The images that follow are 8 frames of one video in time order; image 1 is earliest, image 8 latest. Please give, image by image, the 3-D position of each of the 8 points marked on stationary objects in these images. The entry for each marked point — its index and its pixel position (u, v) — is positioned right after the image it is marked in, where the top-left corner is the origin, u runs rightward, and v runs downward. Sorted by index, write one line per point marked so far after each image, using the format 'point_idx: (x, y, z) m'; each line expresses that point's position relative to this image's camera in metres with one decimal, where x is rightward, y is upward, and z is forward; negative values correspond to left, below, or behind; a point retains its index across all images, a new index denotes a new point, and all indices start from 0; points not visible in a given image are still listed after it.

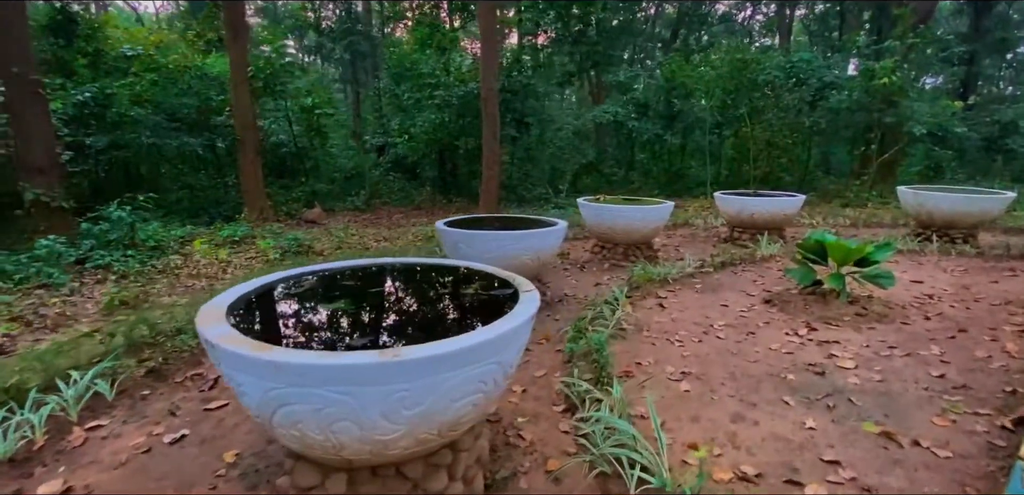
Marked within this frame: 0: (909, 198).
0: (+5.5, +0.7, +6.7) m
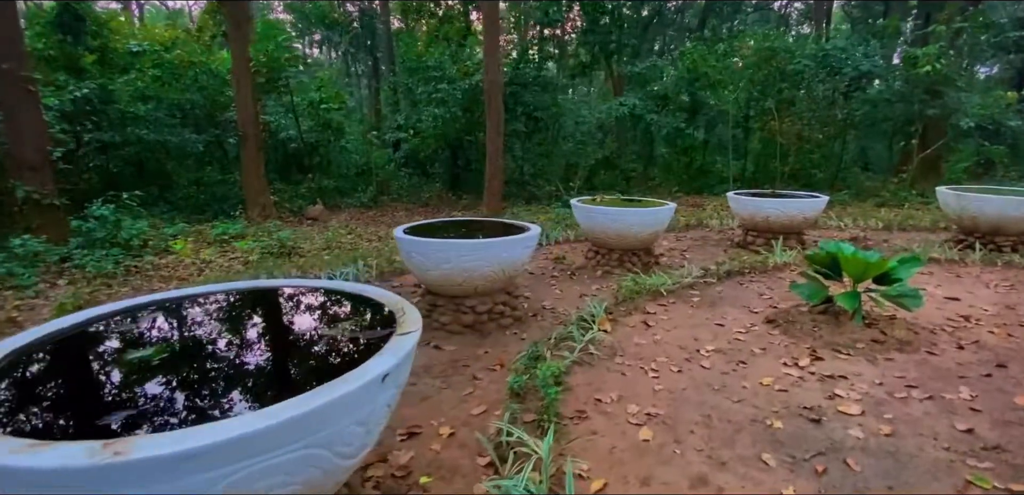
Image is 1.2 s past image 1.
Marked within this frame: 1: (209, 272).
0: (+5.4, +0.6, +5.9) m
1: (-3.6, -0.3, +5.7) m
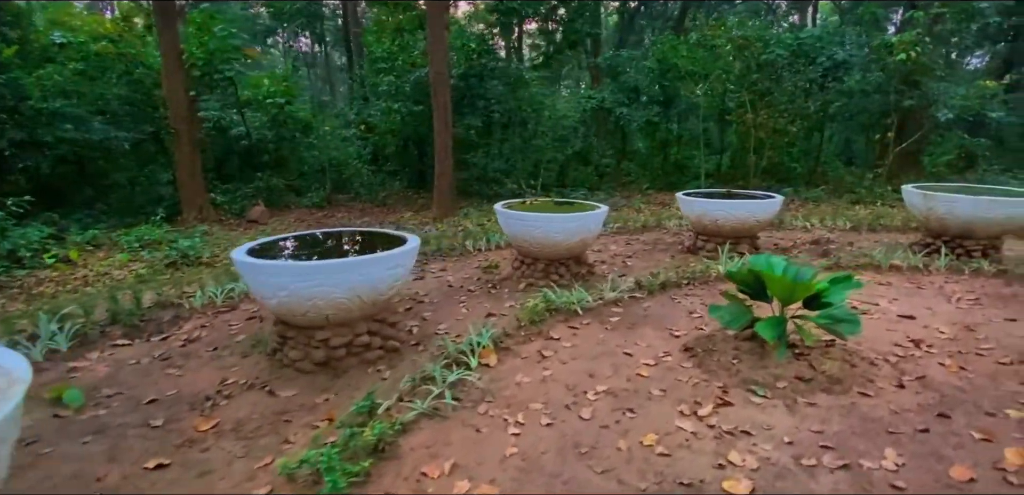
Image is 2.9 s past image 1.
0: (+4.5, +0.5, +5.4) m
1: (-4.4, -0.4, +5.1) m
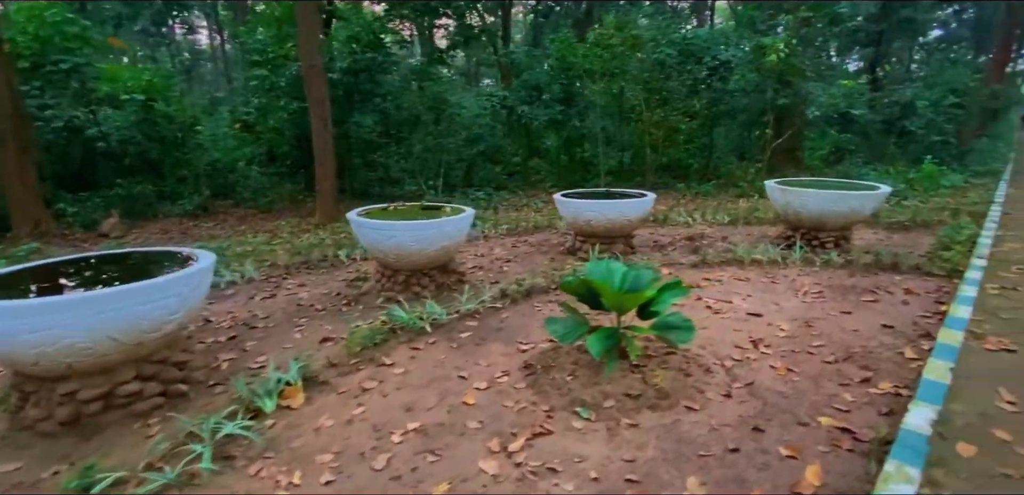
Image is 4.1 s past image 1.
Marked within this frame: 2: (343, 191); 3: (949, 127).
0: (+3.0, +0.6, +5.6) m
1: (-5.7, -0.7, +4.0) m
2: (-3.7, +1.2, +10.8) m
3: (+11.0, +3.0, +12.2) m
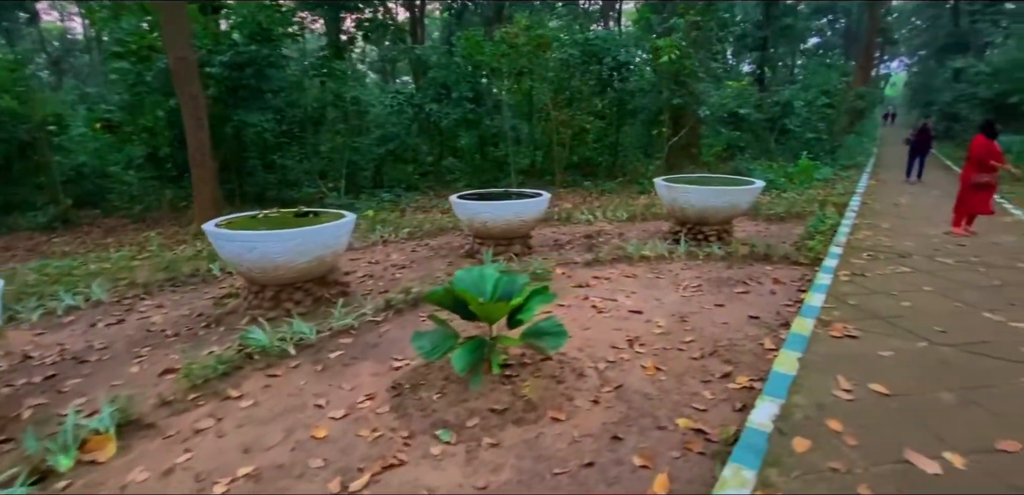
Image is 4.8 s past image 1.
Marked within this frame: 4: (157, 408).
0: (+1.8, +0.7, +5.7) m
1: (-6.6, -1.0, +3.0) m
2: (-5.7, +1.0, +9.9) m
3: (+8.5, +3.4, +13.5) m
4: (-1.9, -0.8, +2.6) m
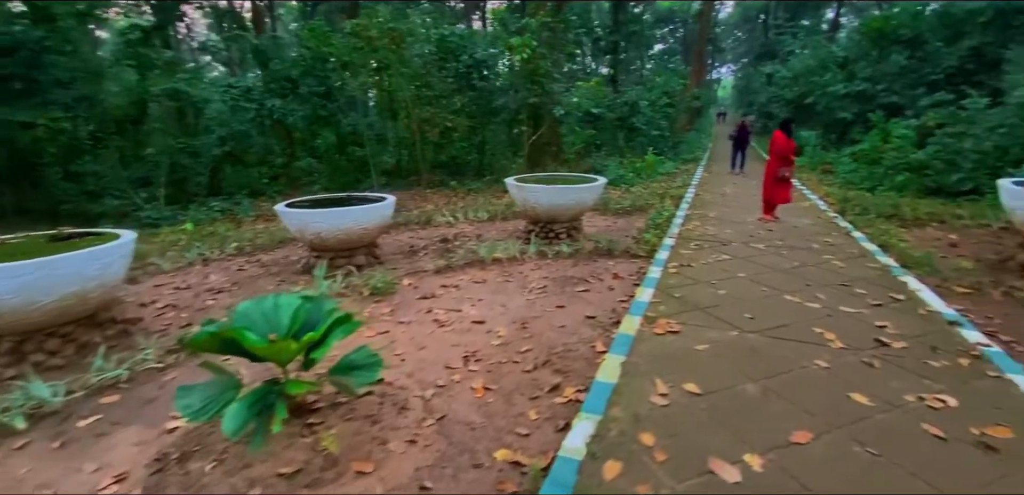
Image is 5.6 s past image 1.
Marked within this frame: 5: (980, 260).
0: (0.0, +0.7, +5.6) m
1: (-7.3, -1.5, +1.0) m
2: (-8.2, +0.5, +7.9) m
3: (+4.6, +3.8, +14.7) m
4: (-2.7, -1.1, +1.7) m
5: (+4.4, -0.1, +4.6) m
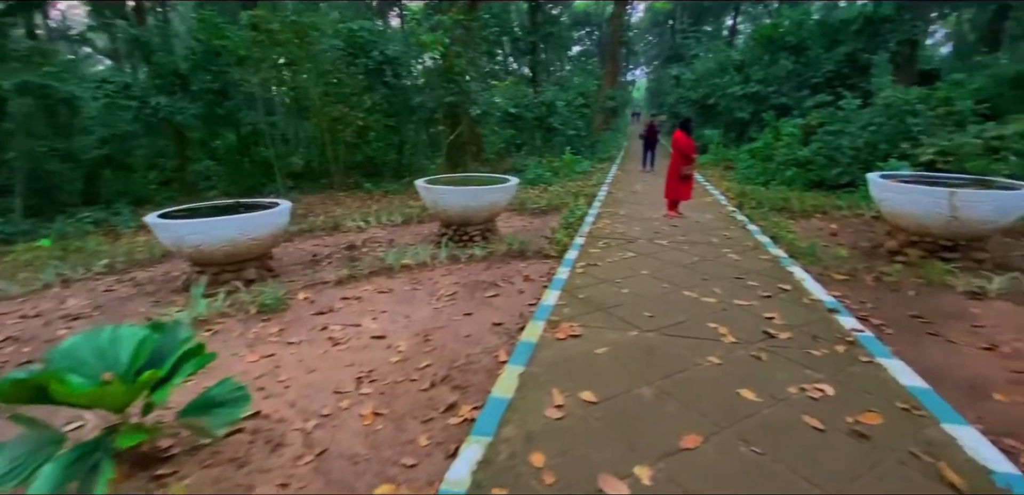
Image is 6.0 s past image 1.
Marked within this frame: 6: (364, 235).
0: (-1.0, +0.6, +5.4) m
1: (-7.5, -1.8, -0.3) m
2: (-9.5, +0.2, +6.5) m
3: (+2.1, +3.9, +15.1) m
4: (-3.1, -1.2, +1.2) m
5: (+3.6, 0.0, +5.1) m
6: (-2.0, +0.2, +6.7) m
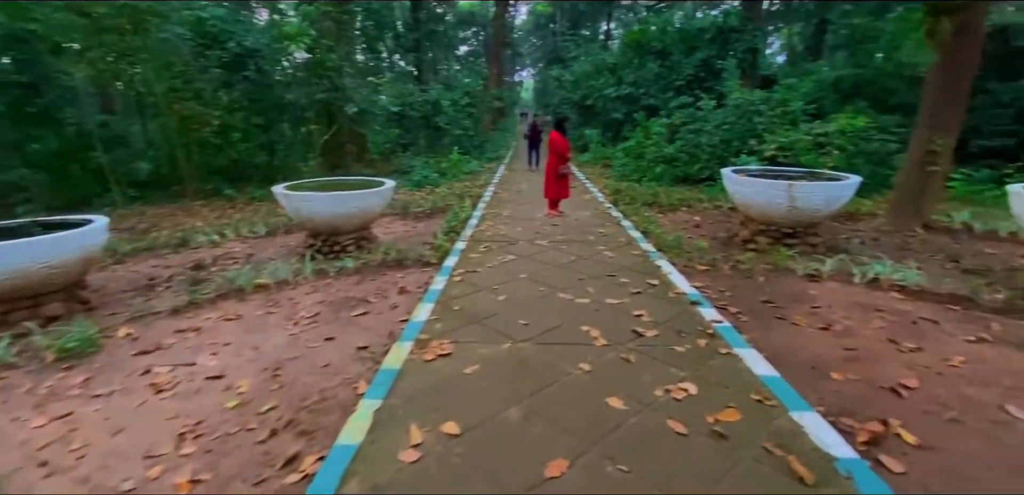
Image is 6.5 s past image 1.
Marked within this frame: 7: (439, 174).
0: (-2.3, +0.4, +4.8) m
1: (-7.3, -2.3, -2.0) m
2: (-10.8, -0.5, +4.1) m
3: (-1.5, +3.8, +14.9) m
4: (-3.3, -1.5, +0.3) m
5: (+2.3, +0.1, +5.4) m
6: (-3.5, 0.0, +5.9) m
7: (-1.7, +1.7, +11.2) m
